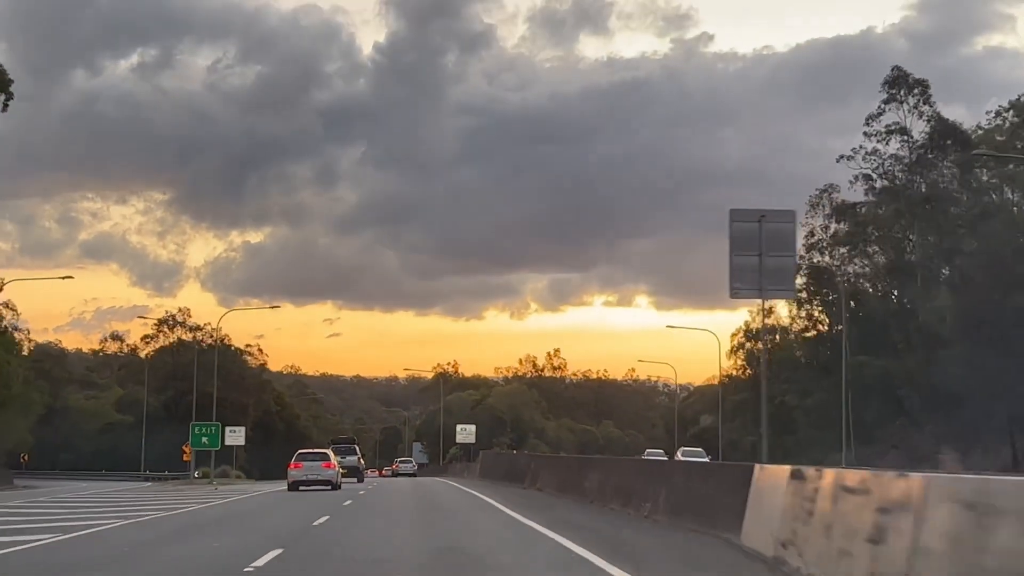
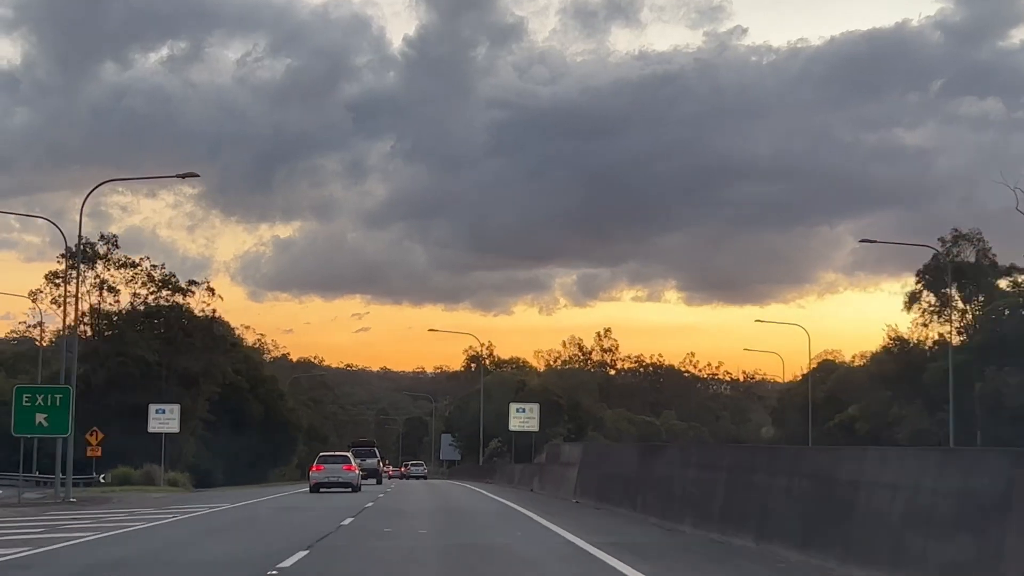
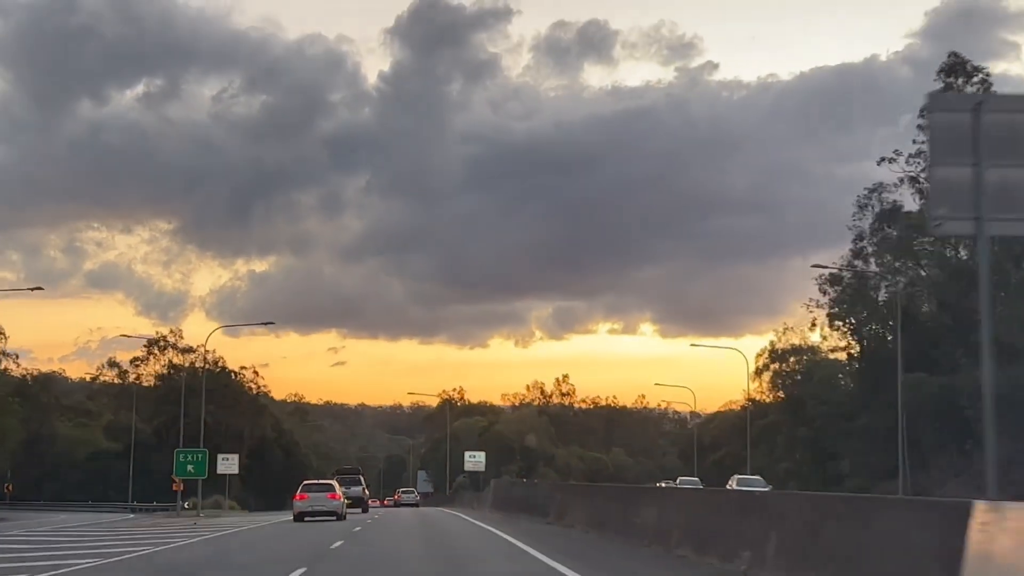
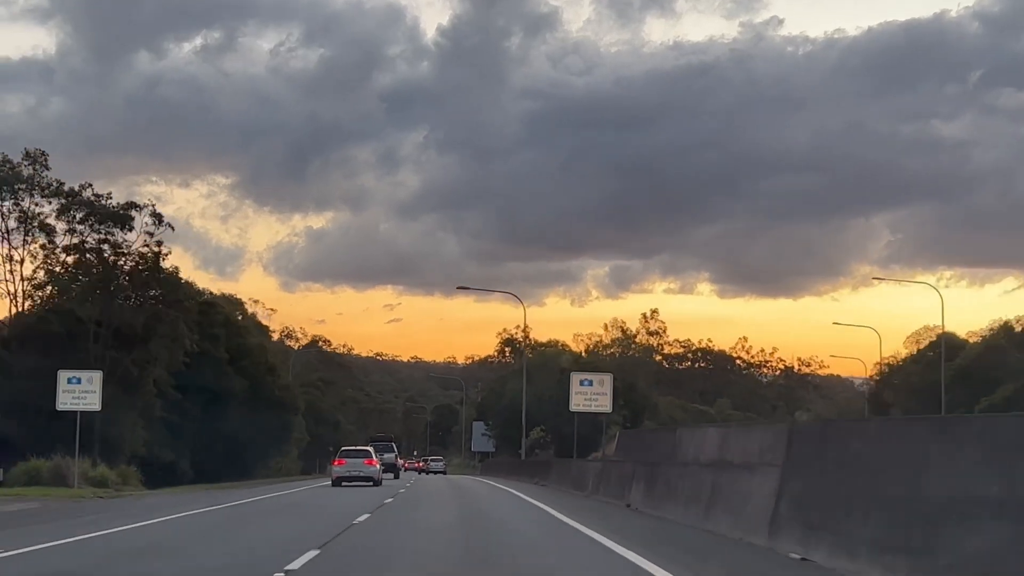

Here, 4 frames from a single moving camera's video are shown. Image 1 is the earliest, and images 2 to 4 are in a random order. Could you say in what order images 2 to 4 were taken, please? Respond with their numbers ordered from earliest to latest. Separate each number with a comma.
3, 2, 4
